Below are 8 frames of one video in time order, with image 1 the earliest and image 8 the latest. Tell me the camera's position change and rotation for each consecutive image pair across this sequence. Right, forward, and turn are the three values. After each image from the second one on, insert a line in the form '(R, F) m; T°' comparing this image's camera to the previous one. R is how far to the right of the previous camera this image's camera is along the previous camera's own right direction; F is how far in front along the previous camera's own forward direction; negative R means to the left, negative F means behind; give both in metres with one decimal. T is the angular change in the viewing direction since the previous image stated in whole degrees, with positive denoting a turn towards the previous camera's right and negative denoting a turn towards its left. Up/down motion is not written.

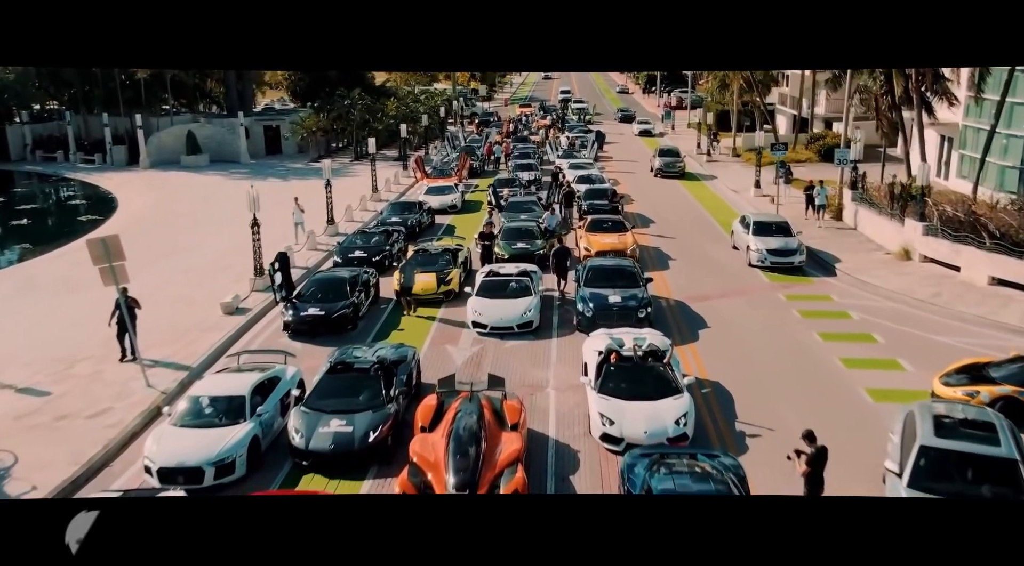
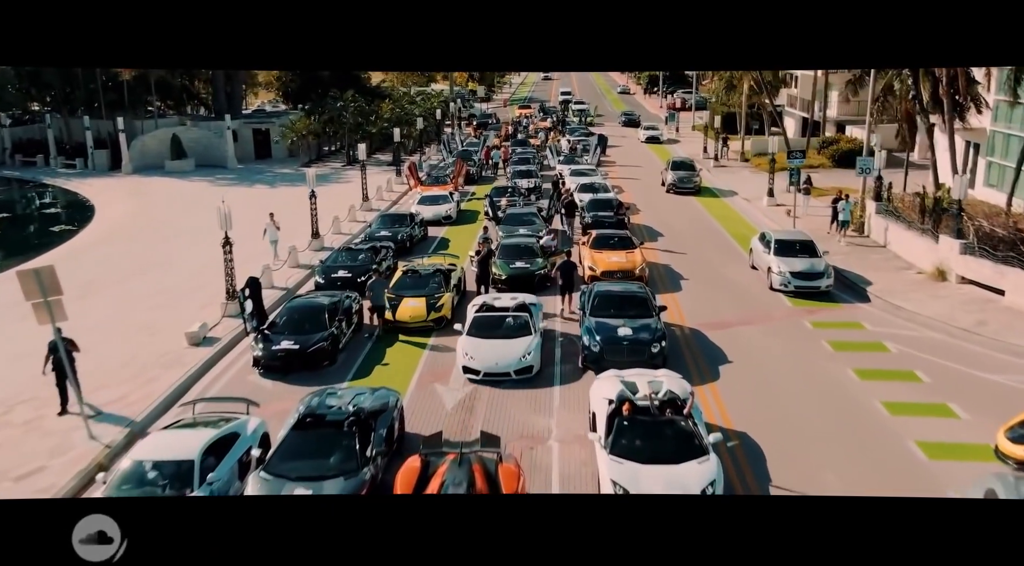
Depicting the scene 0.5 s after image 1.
(0.0, +1.6) m; 0°
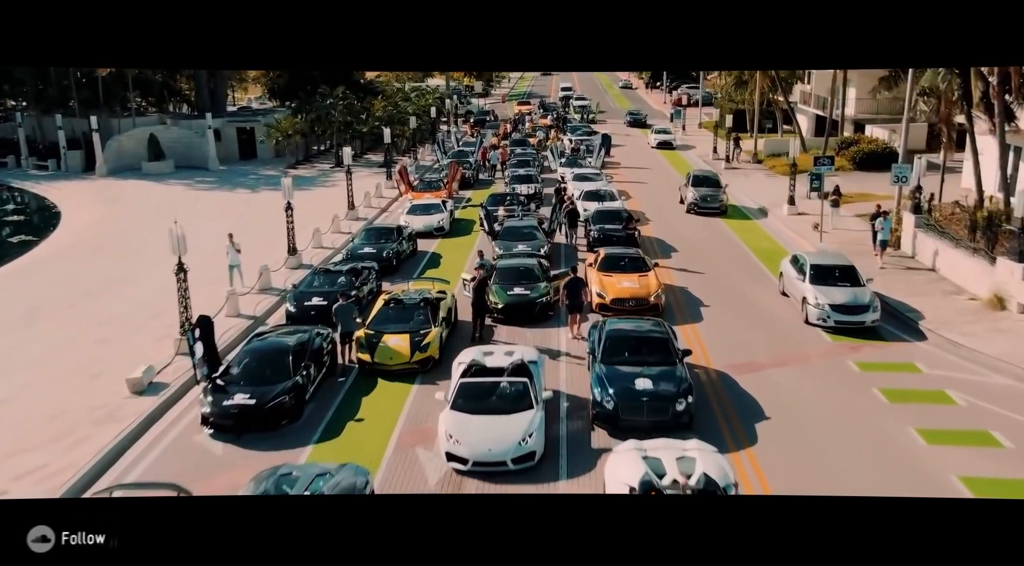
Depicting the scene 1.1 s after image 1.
(0.0, +2.1) m; 0°
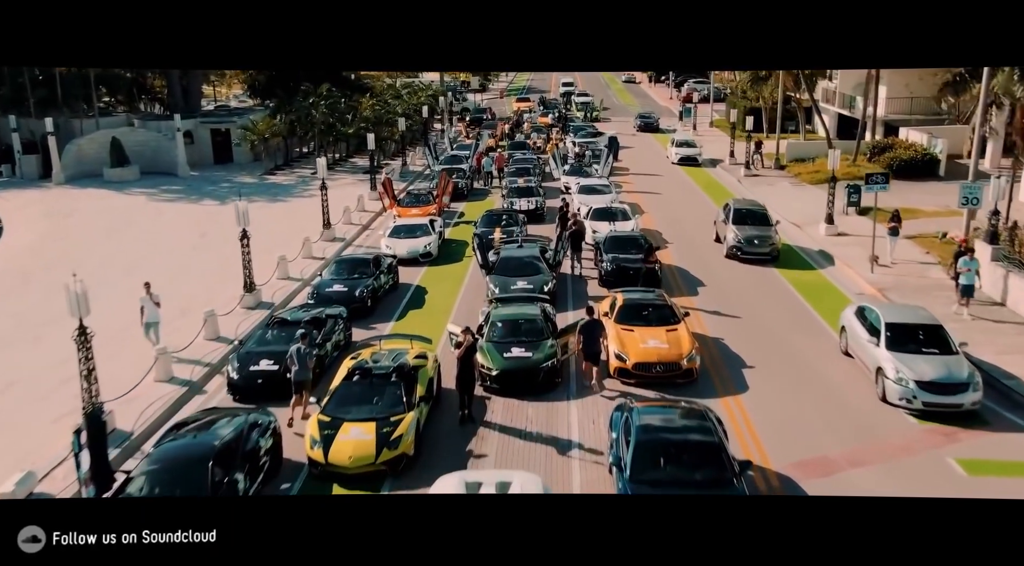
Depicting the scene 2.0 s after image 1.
(0.0, +3.1) m; 0°
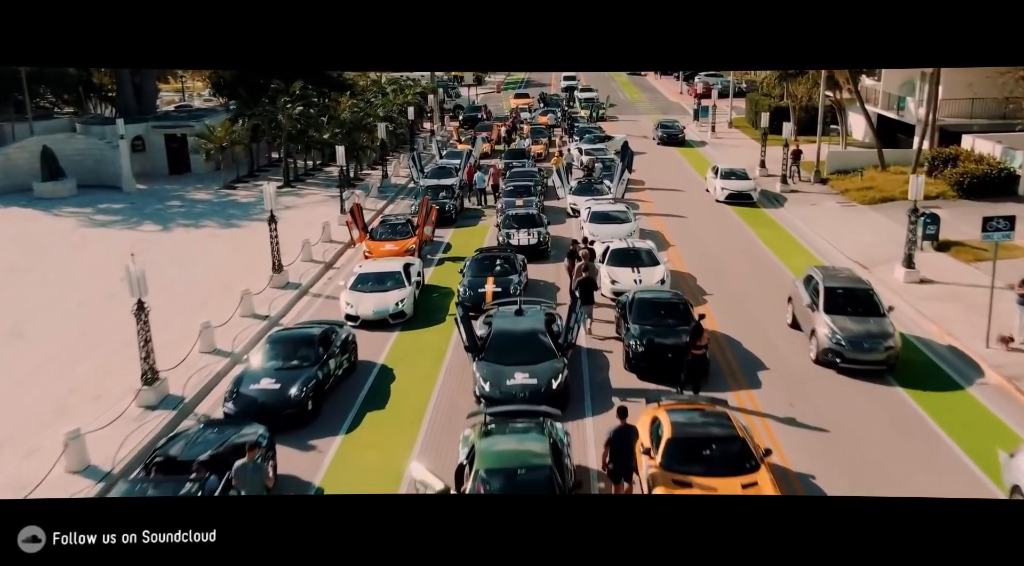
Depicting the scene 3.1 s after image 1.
(0.0, +4.5) m; 0°
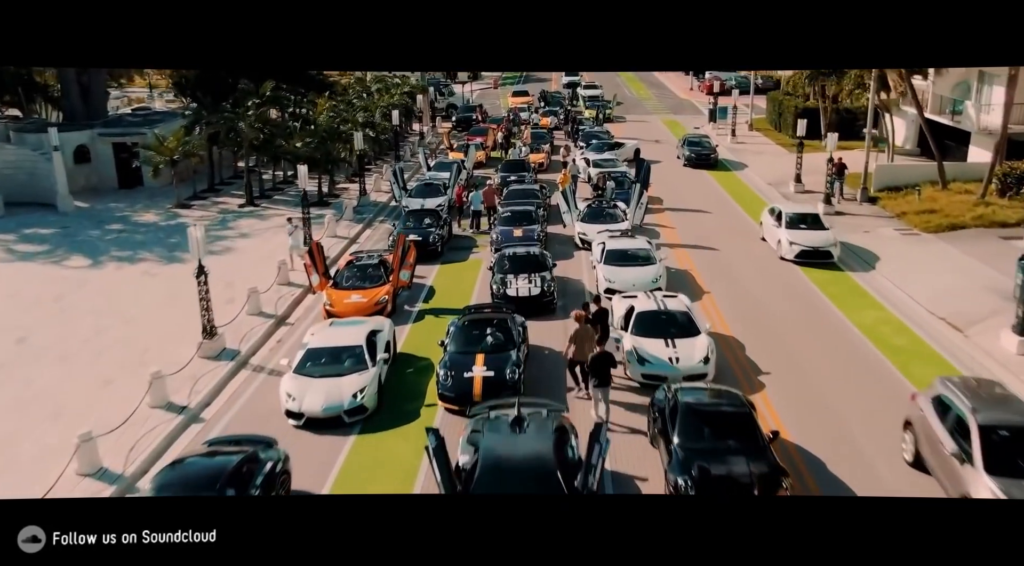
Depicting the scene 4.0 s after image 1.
(0.0, +3.9) m; 0°
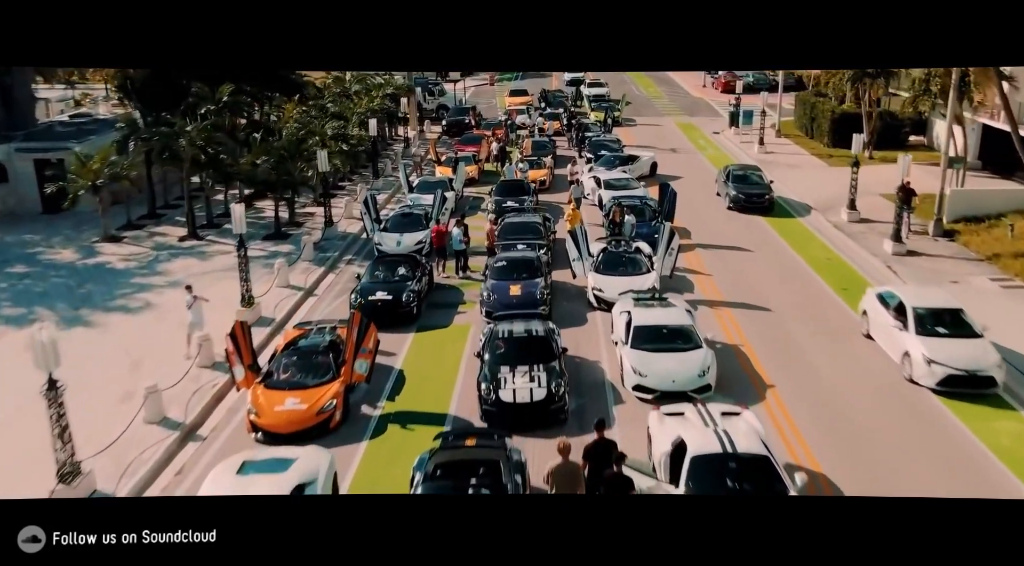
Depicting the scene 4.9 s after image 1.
(0.0, +4.3) m; 0°
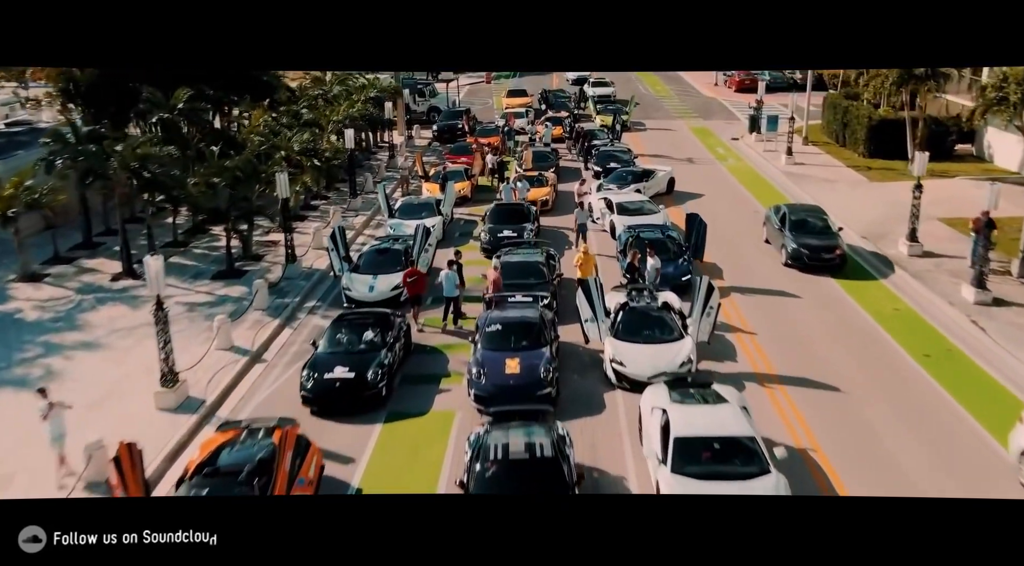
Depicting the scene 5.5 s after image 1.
(0.0, +3.4) m; 0°
